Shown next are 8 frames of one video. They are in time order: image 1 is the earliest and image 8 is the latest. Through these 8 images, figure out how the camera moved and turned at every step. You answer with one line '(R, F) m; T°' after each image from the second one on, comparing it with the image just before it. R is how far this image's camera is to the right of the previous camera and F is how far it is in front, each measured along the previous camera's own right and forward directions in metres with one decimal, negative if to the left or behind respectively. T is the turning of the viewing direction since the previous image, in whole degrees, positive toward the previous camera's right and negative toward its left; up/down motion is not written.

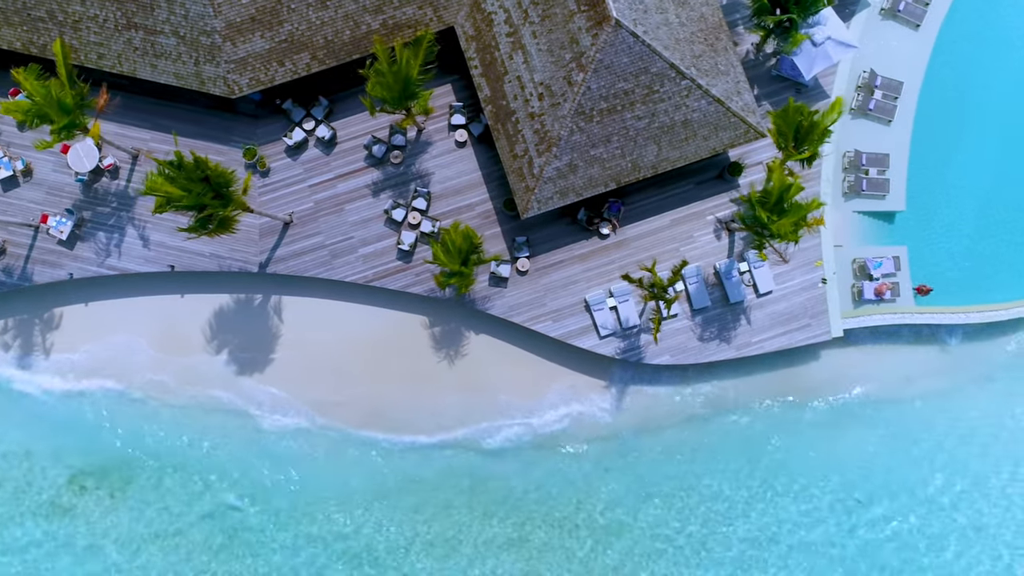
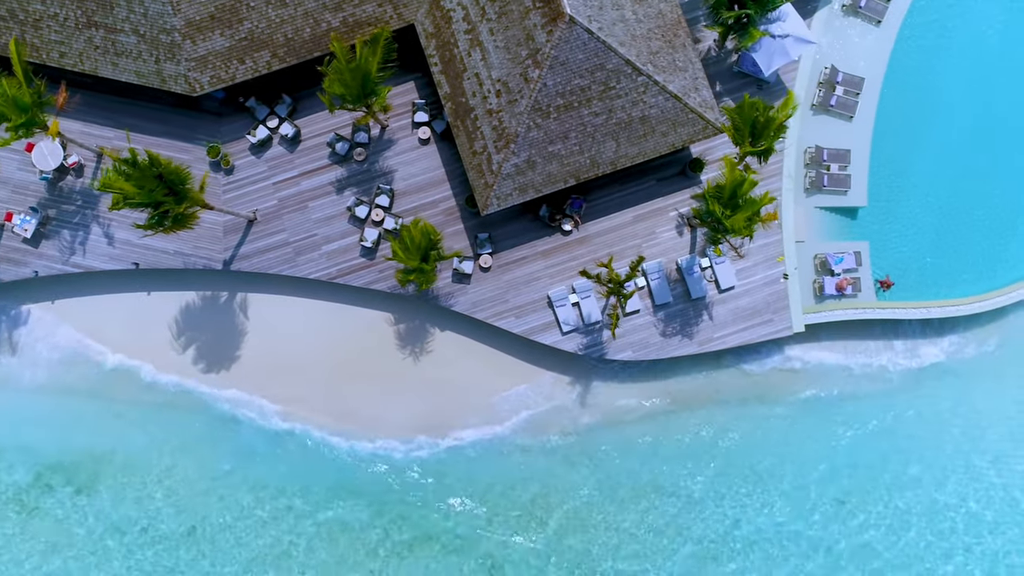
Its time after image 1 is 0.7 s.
(+0.7, -0.1) m; 0°
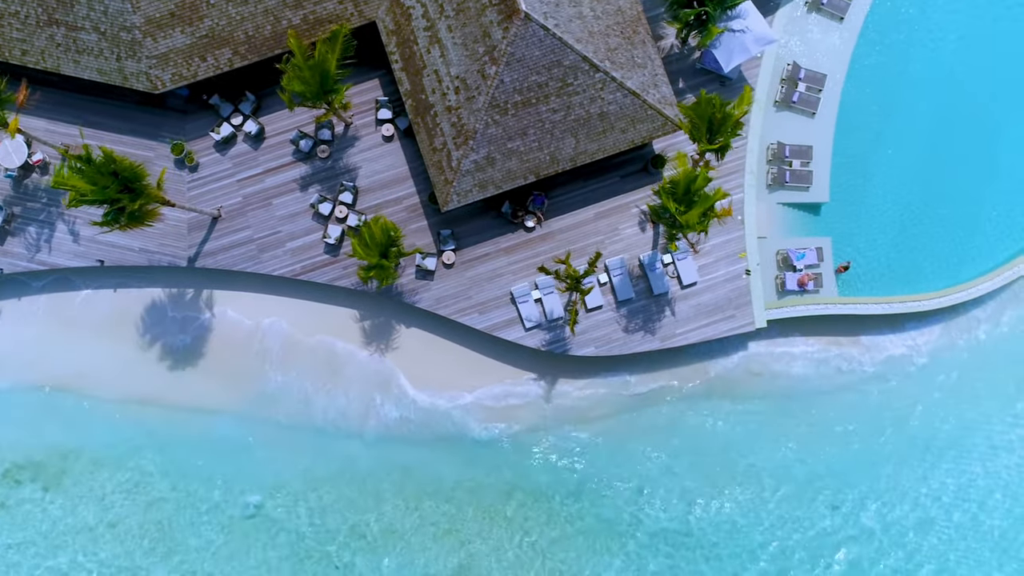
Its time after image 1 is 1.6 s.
(+0.7, 0.0) m; 0°
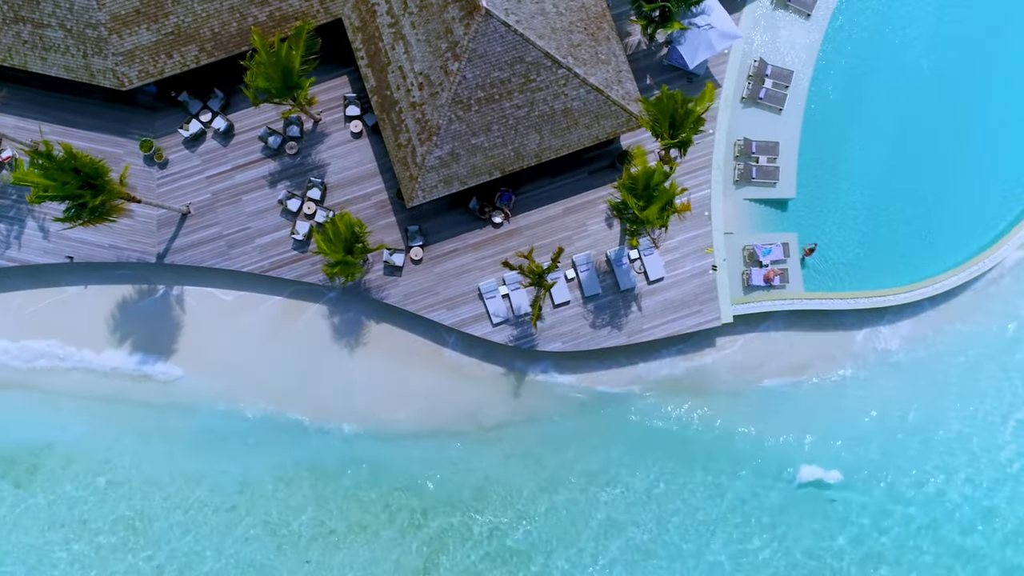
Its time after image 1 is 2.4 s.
(+0.6, -0.1) m; 0°
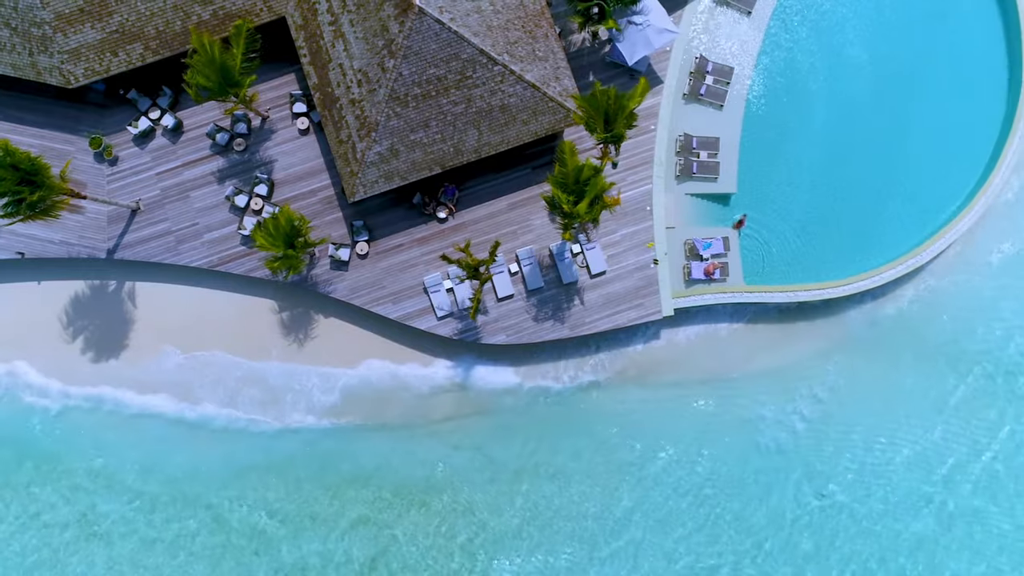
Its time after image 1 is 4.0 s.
(+1.1, -0.2) m; 0°
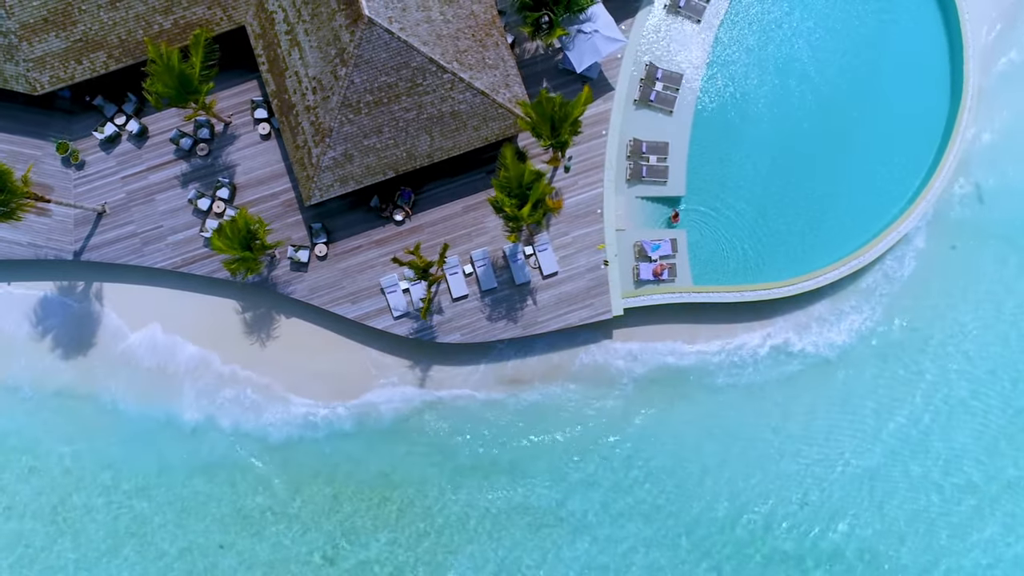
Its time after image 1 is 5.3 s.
(+0.9, -0.4) m; 0°
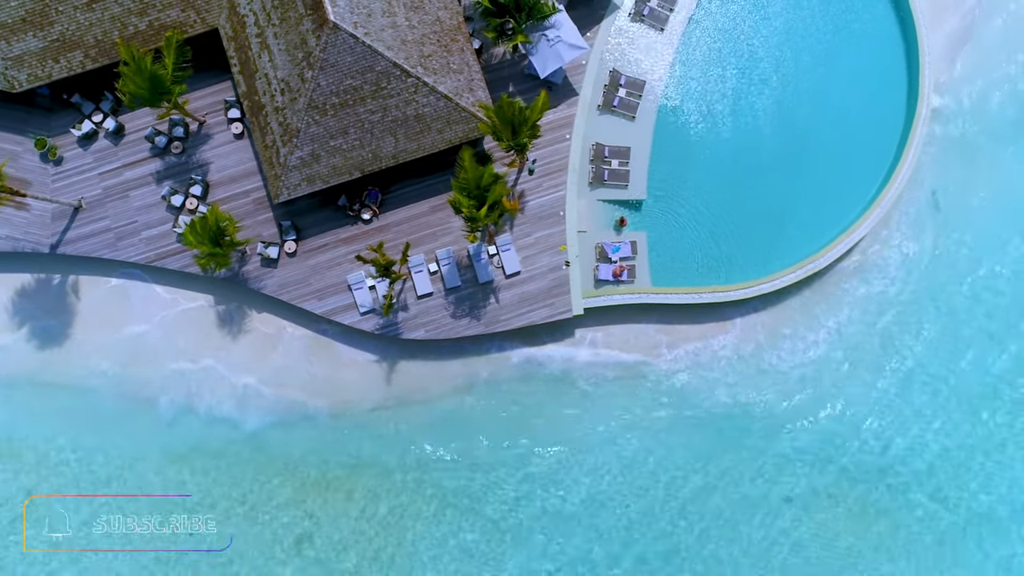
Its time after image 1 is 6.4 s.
(+0.8, -0.4) m; 0°
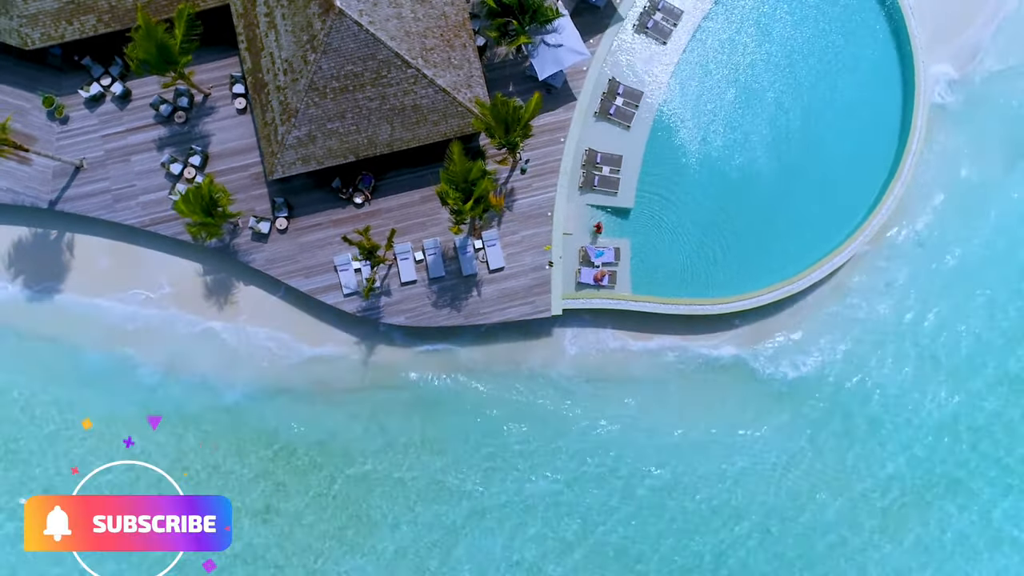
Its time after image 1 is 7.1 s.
(+0.5, -0.3) m; 0°
